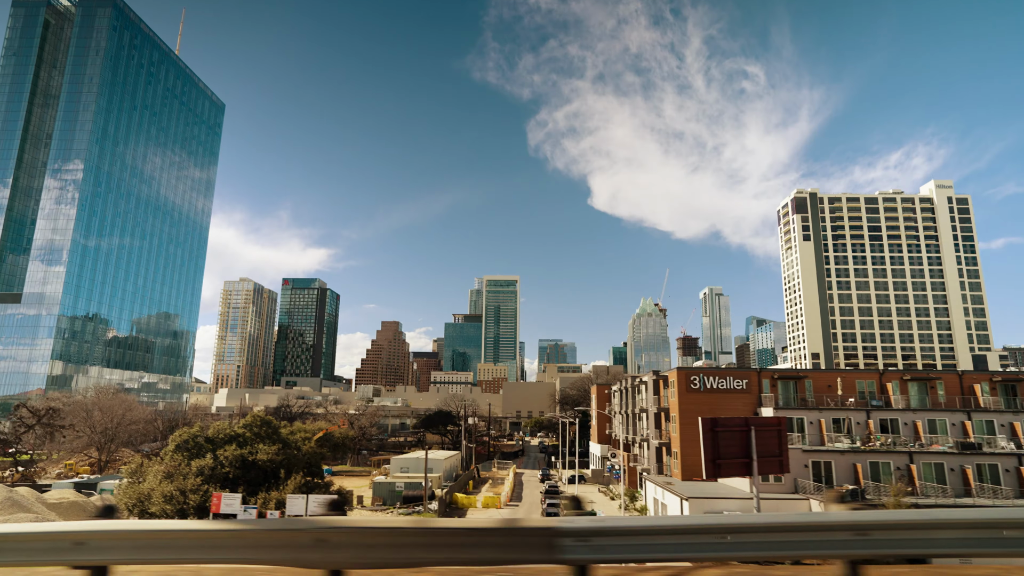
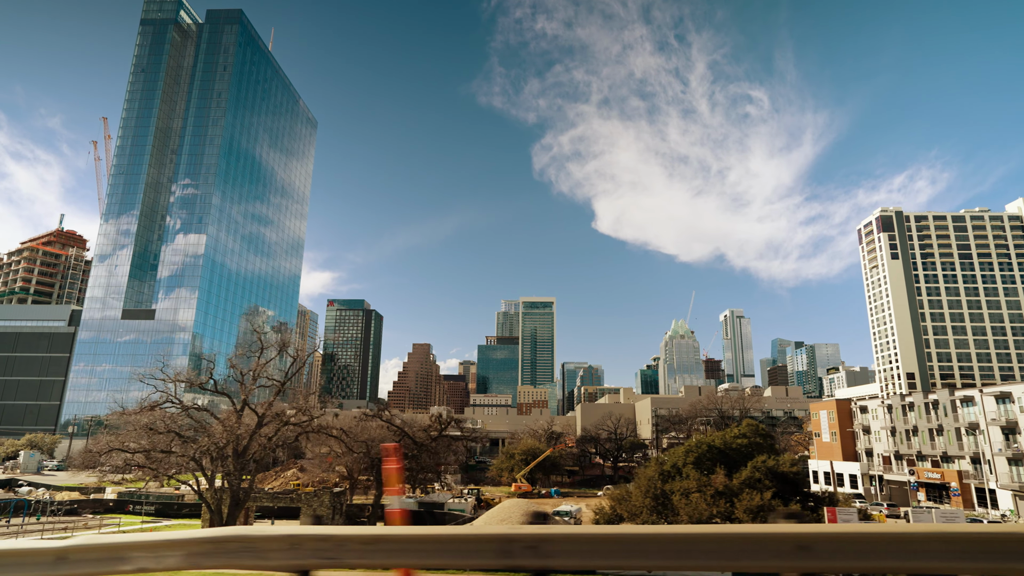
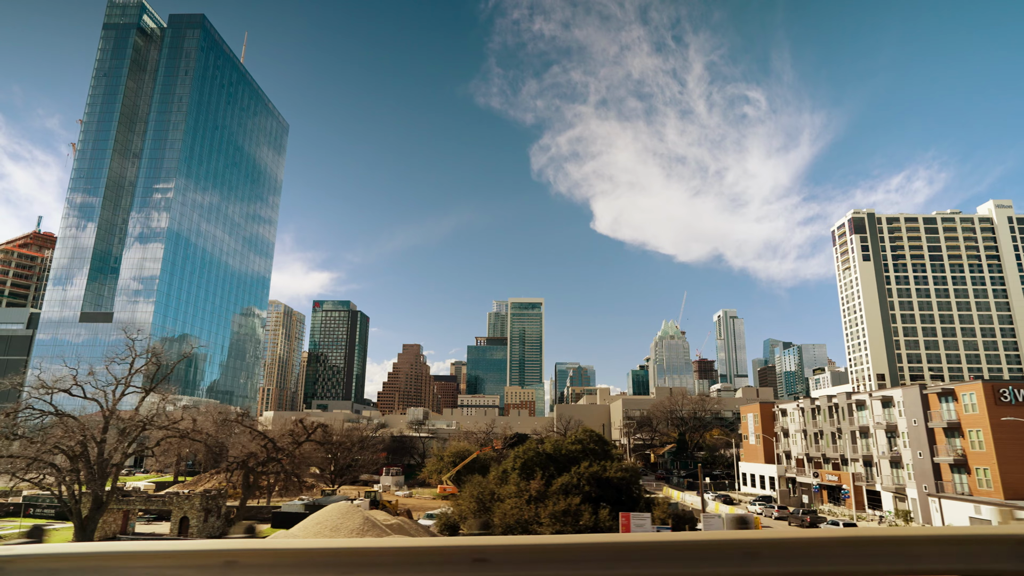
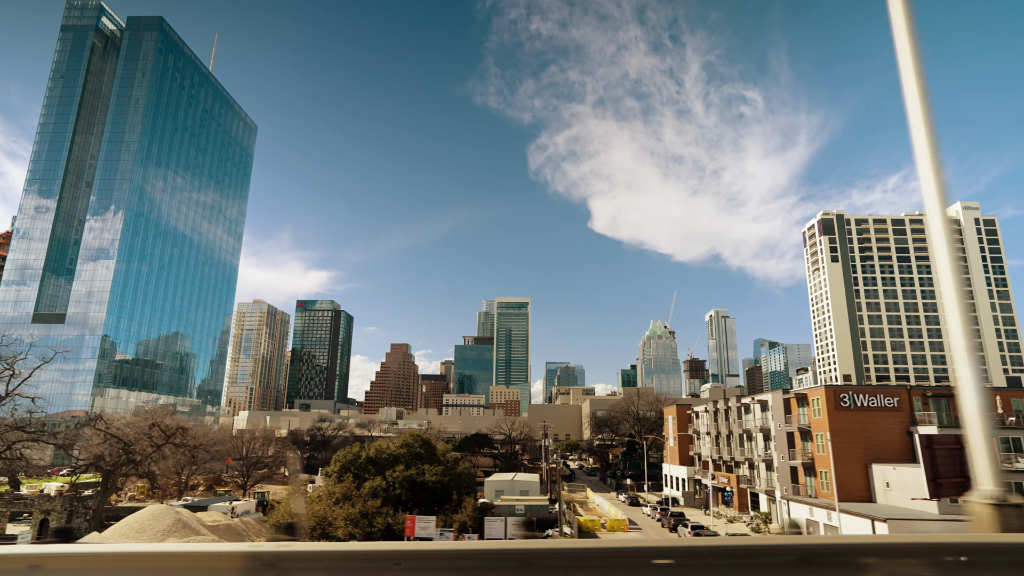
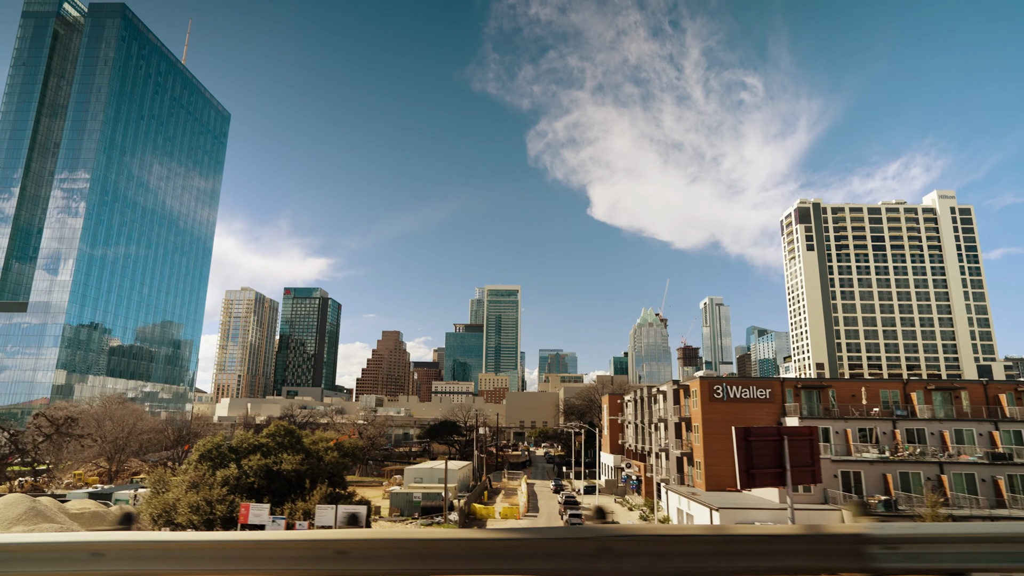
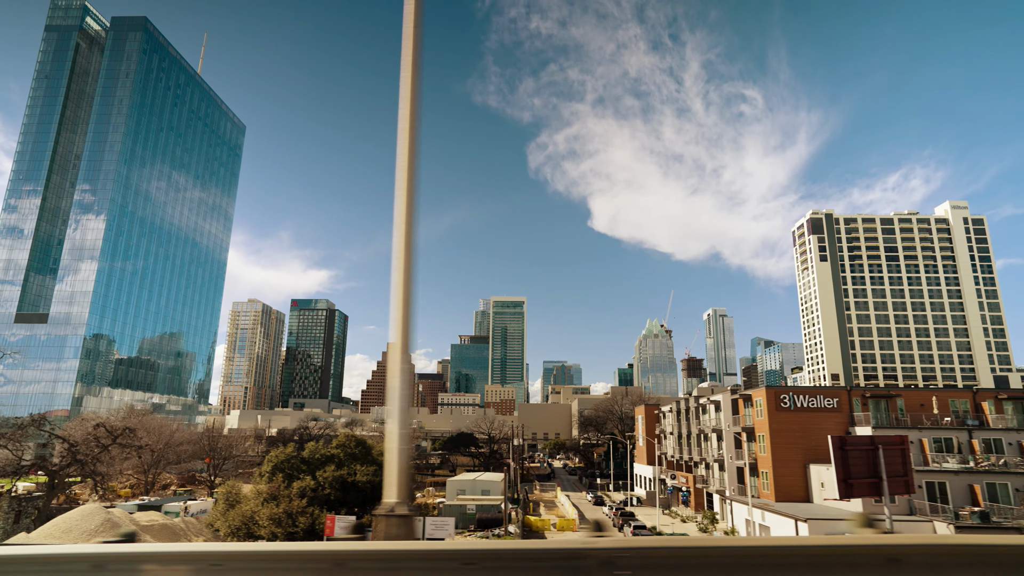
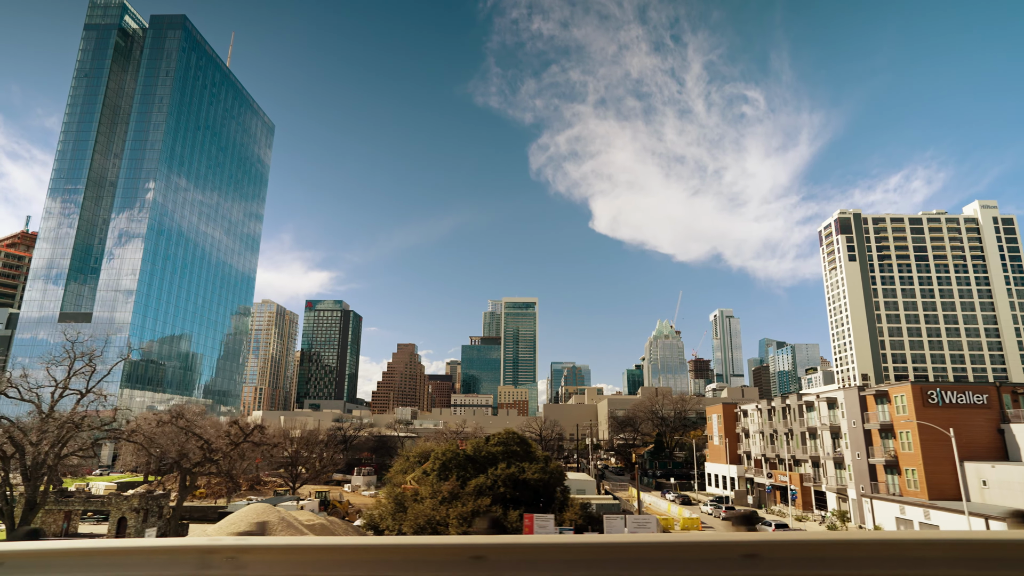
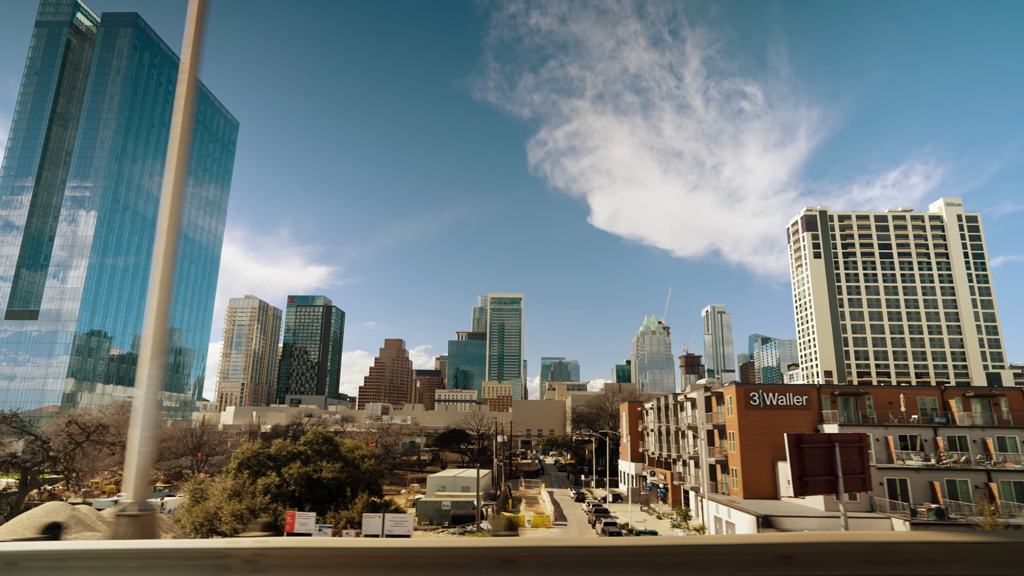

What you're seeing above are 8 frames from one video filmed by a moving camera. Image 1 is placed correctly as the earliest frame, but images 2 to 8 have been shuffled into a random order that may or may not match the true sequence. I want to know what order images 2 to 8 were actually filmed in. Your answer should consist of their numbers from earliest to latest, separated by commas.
5, 8, 6, 4, 7, 3, 2
